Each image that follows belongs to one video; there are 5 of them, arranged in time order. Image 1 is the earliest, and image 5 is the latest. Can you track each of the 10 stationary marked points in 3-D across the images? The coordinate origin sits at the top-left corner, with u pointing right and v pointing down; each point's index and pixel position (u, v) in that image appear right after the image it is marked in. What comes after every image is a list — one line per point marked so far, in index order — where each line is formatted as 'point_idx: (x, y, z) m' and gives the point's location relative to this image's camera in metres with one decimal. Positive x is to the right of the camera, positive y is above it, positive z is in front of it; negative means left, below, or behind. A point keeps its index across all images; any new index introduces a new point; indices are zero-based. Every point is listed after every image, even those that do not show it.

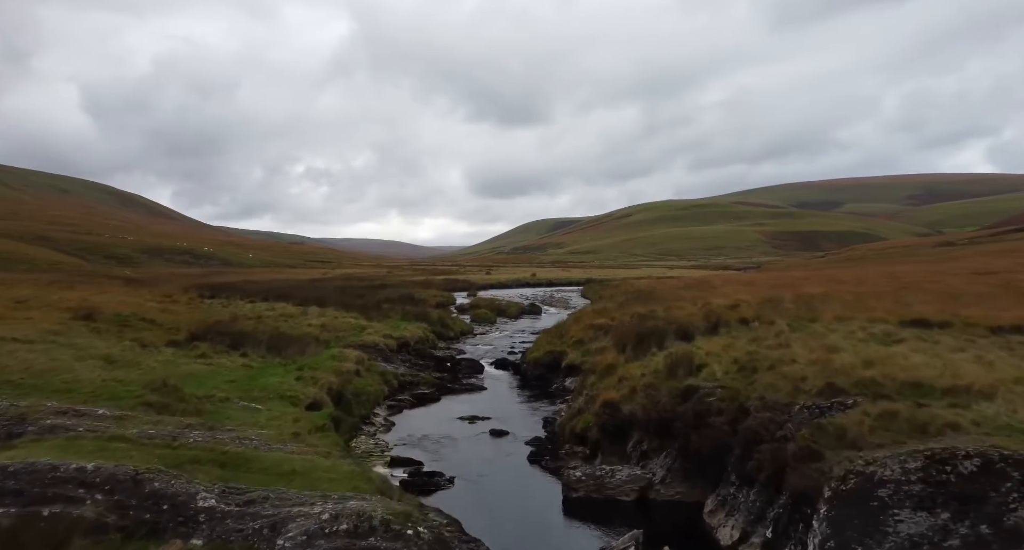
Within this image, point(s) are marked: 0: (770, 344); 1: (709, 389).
0: (+8.0, -2.2, +19.2) m
1: (+5.0, -2.9, +15.6) m
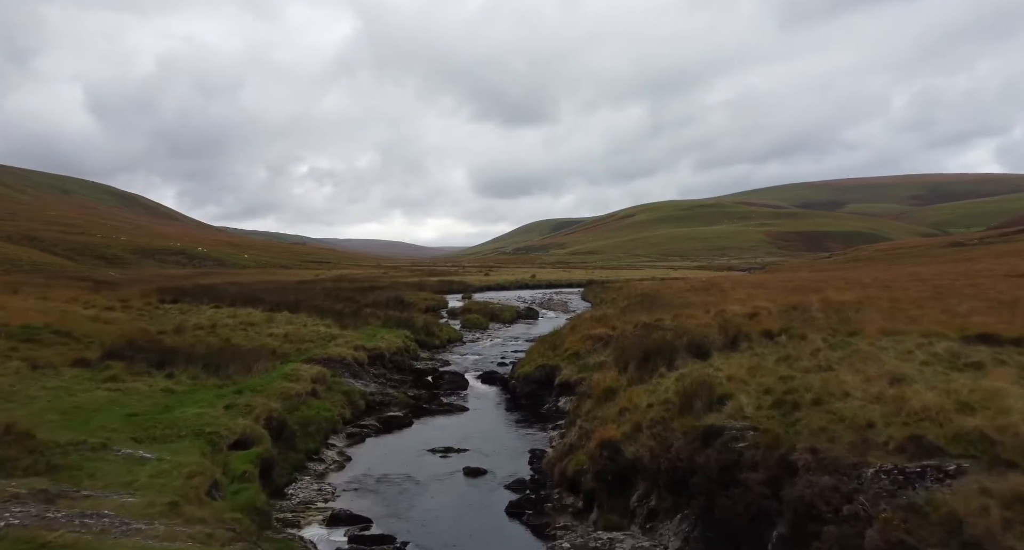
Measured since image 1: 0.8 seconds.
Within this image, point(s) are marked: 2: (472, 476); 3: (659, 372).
0: (+7.4, -2.3, +15.6) m
1: (+4.4, -3.1, +12.0) m
2: (-1.1, -5.5, +16.9) m
3: (+4.4, -2.9, +18.3) m
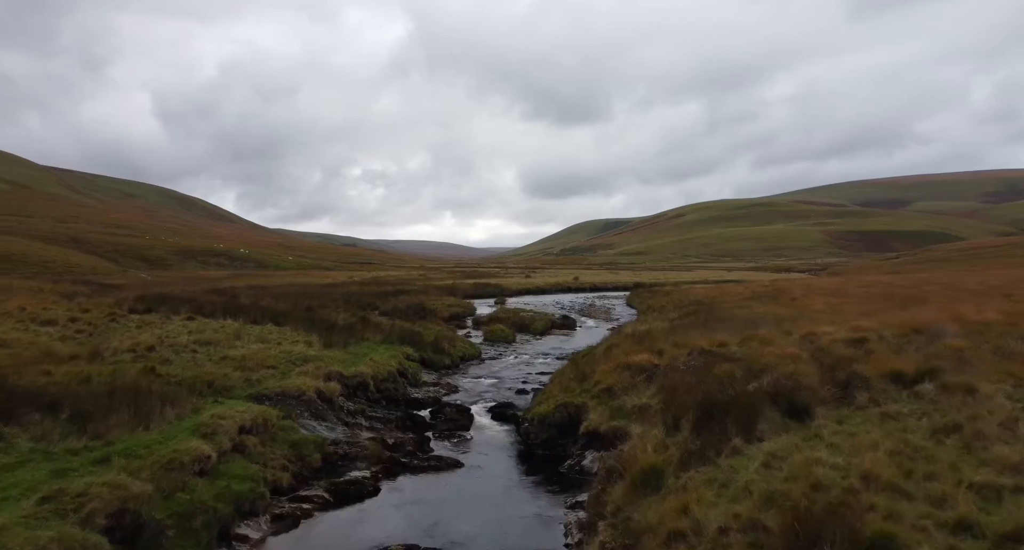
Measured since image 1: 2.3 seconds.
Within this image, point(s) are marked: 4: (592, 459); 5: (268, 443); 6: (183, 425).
0: (+7.0, -2.6, +8.6) m
1: (+3.7, -3.3, +5.3) m
2: (-1.4, -5.8, +10.6) m
3: (+4.2, -3.2, +11.6) m
4: (+2.2, -5.2, +17.3) m
5: (-6.6, -4.5, +16.5) m
6: (-8.0, -3.7, +15.0) m
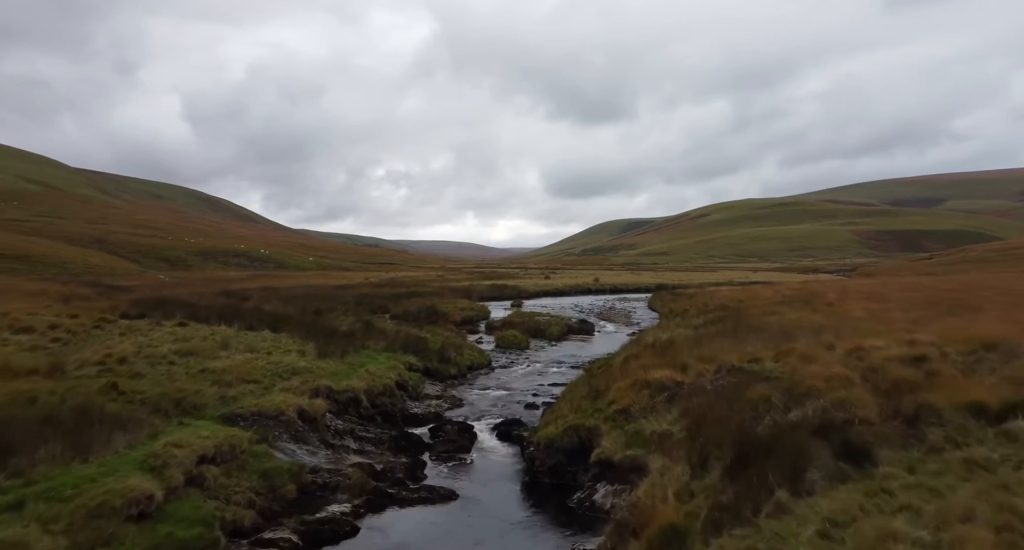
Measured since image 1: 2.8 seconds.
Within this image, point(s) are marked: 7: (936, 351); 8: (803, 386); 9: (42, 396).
0: (+6.7, -2.8, +6.1) m
1: (+3.2, -3.5, +2.9) m
2: (-1.7, -6.0, +8.4) m
3: (+4.0, -3.4, +9.2) m
4: (+2.2, -5.4, +15.0) m
5: (-6.6, -4.7, +14.5) m
6: (-8.1, -3.8, +13.0) m
7: (+11.1, -2.0, +16.1) m
8: (+6.6, -2.6, +14.1) m
9: (-11.4, -2.9, +15.0) m
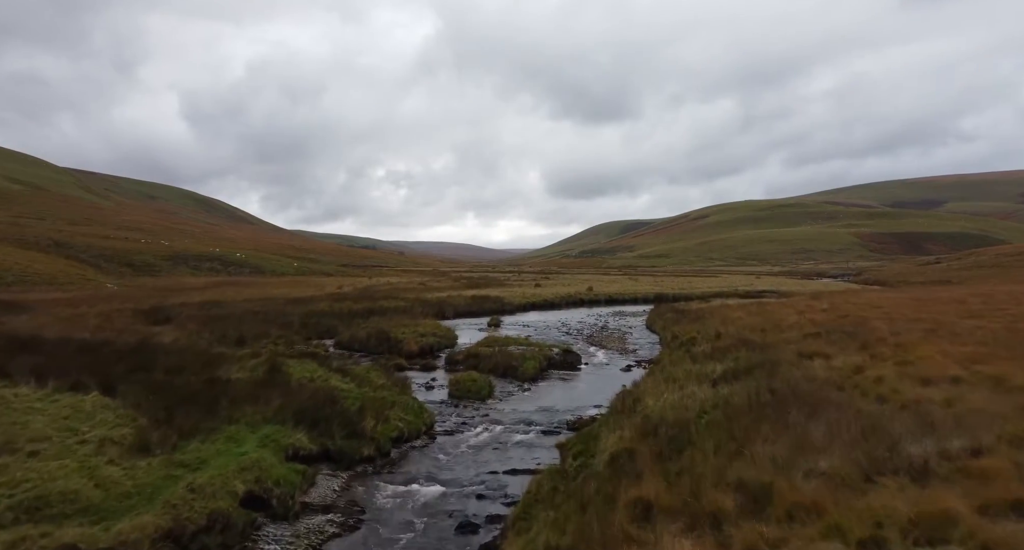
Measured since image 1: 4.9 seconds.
0: (+4.8, -4.0, -3.0) m
1: (+1.3, -4.7, -6.2) m
2: (-3.6, -7.2, -0.8) m
3: (+2.0, -4.6, +0.1) m
4: (+0.3, -6.6, +5.8) m
5: (-8.6, -5.9, +5.3) m
6: (-10.0, -5.0, +3.8) m
7: (+9.2, -3.3, +7.0) m
8: (+4.7, -3.8, +5.0) m
9: (-13.4, -4.1, +5.8) m
